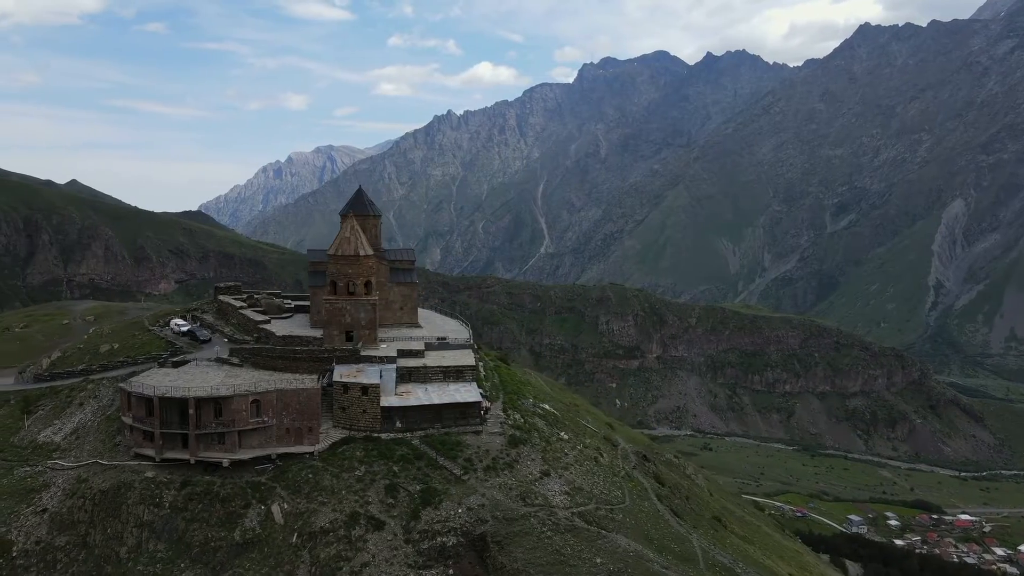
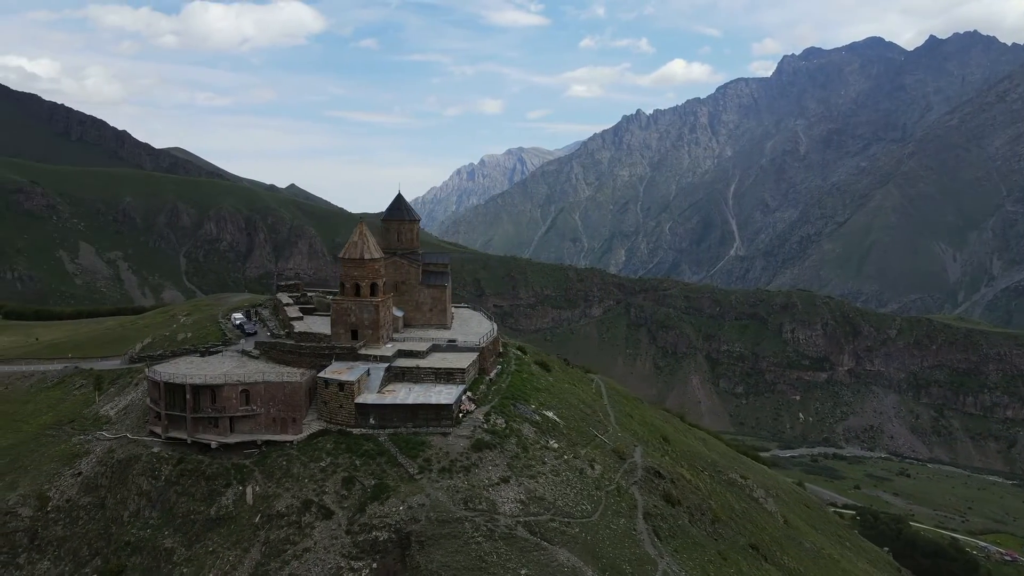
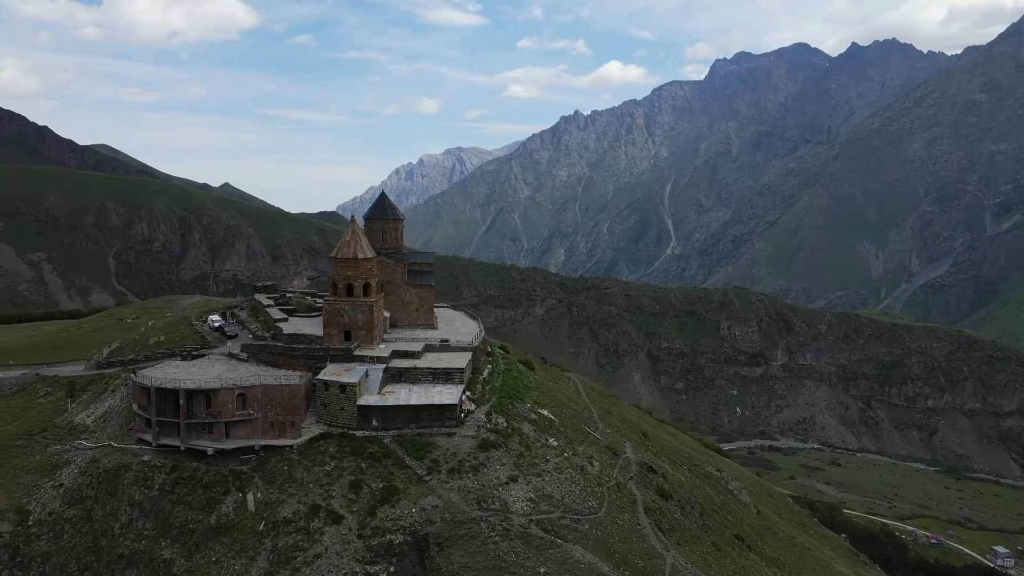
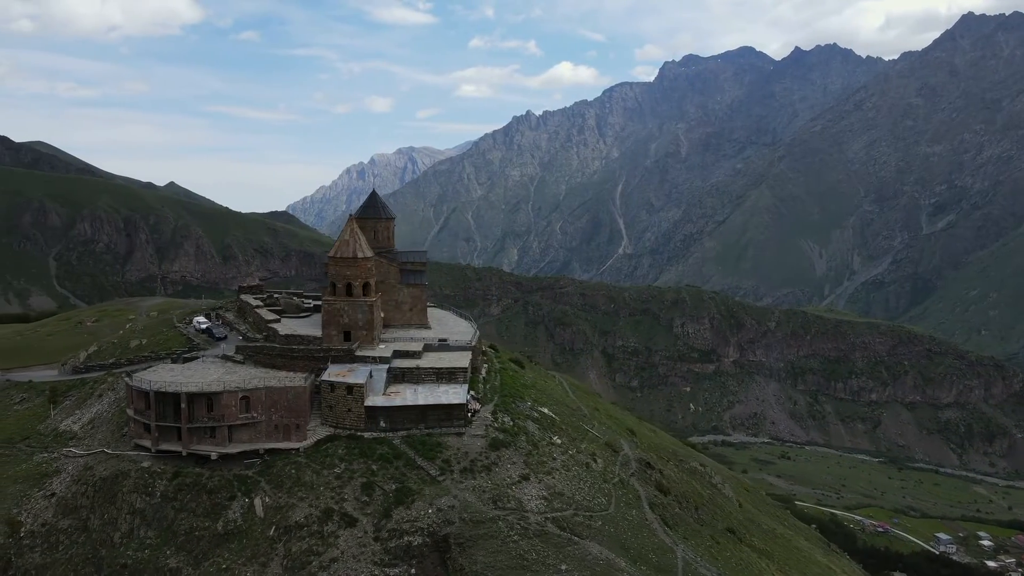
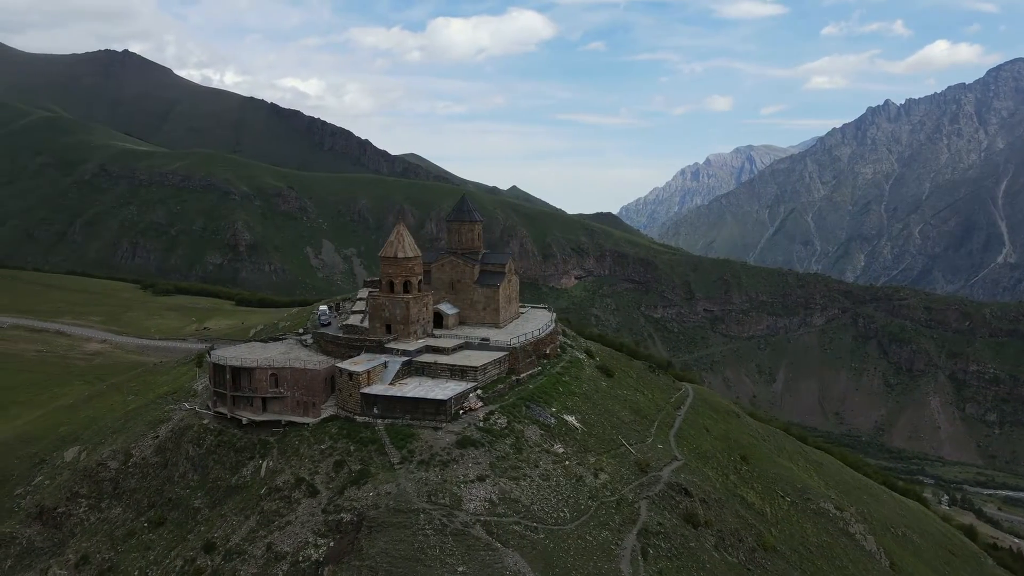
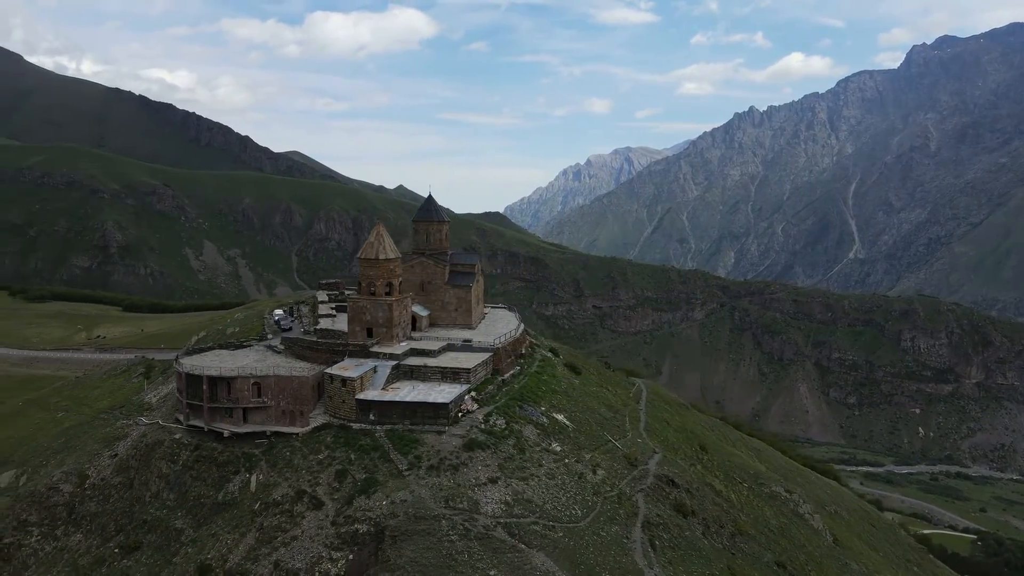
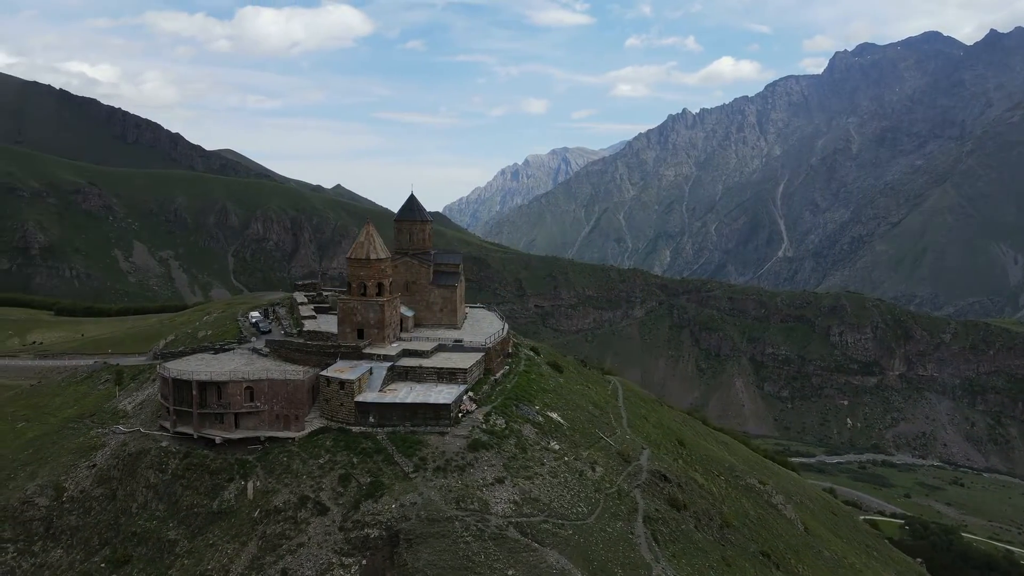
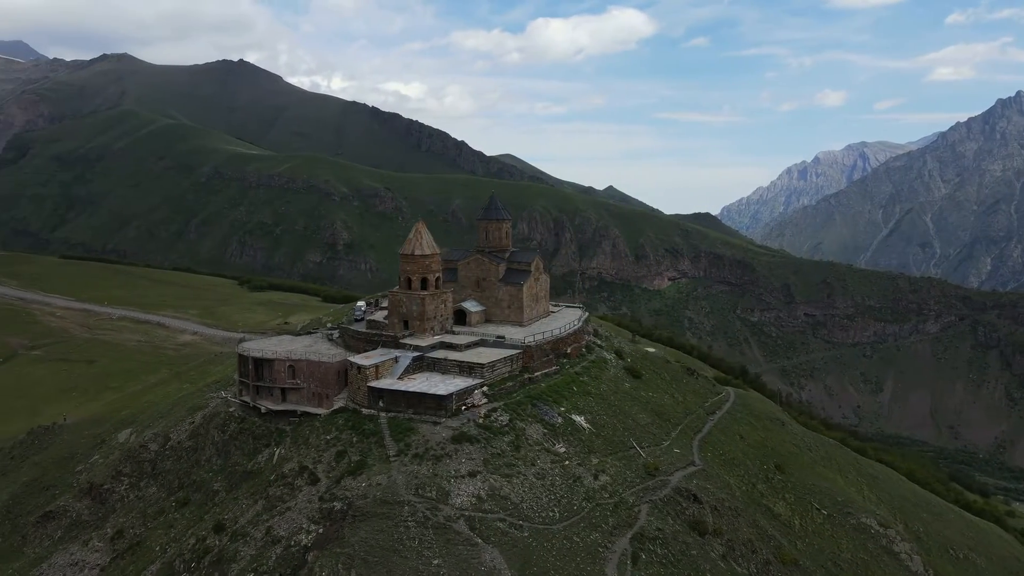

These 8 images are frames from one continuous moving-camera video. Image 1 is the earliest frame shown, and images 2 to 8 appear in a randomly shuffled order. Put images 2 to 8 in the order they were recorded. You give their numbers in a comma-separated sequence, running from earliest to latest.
4, 3, 2, 7, 6, 5, 8
